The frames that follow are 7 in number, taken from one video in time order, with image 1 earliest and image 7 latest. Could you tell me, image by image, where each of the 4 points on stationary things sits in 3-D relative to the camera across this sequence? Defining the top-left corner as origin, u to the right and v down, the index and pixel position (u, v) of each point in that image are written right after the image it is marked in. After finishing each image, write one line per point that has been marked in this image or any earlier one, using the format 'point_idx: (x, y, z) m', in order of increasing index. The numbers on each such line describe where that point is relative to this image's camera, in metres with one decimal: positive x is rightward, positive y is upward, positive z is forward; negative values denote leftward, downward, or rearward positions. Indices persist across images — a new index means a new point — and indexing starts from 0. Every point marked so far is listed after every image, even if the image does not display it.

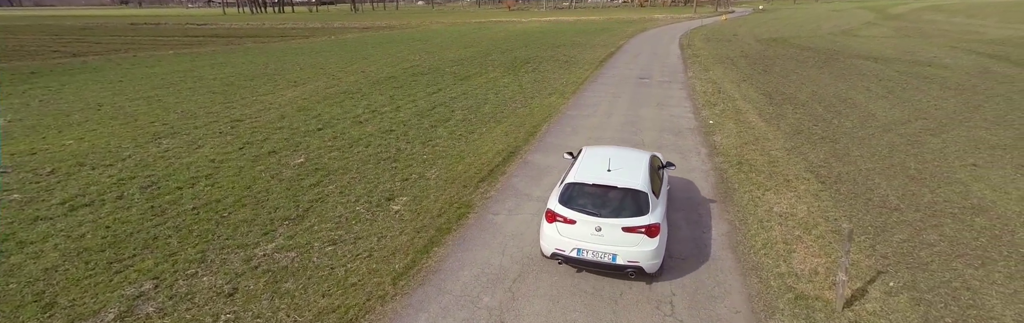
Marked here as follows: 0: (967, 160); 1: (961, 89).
0: (+9.8, 0.0, +9.0) m
1: (+16.4, +2.7, +15.3) m
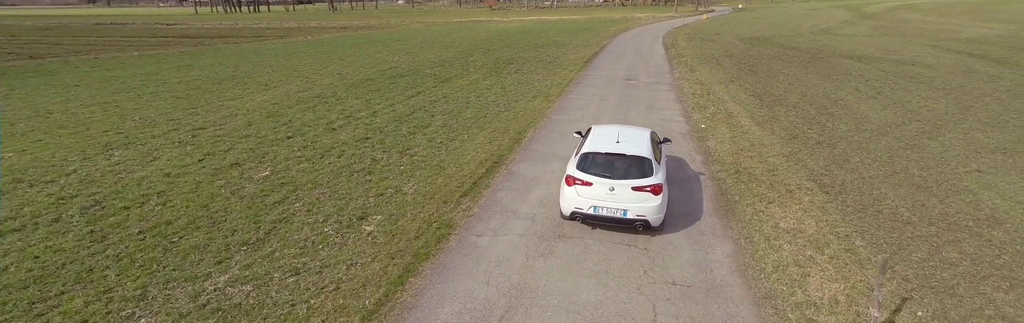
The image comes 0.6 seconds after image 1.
0: (+9.5, -0.1, +8.6) m
1: (+15.8, +2.7, +15.2) m
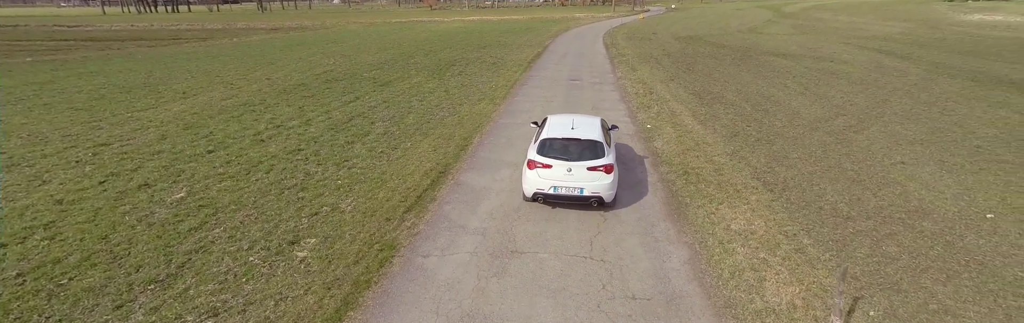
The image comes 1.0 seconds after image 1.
0: (+8.4, 0.0, +9.2) m
1: (+13.9, +3.1, +16.4) m
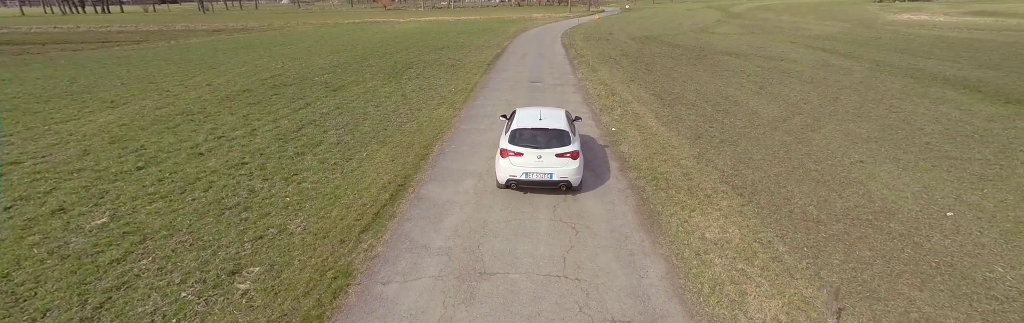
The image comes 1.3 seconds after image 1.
0: (+7.7, +0.1, +9.4) m
1: (+12.4, +3.2, +17.0) m
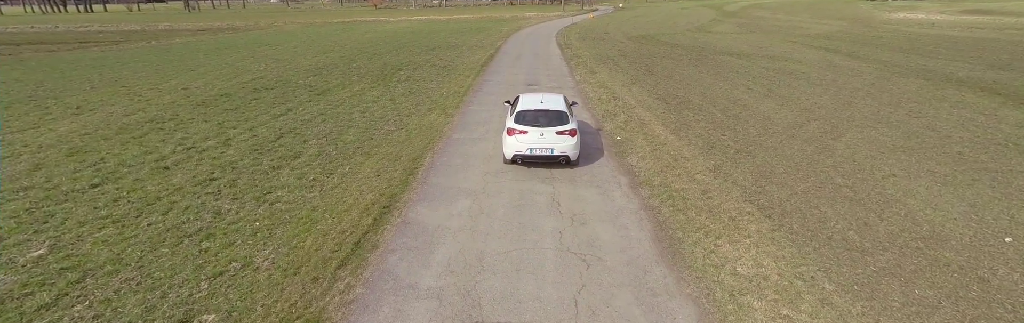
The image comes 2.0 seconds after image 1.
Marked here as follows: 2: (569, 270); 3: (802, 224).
0: (+7.6, -0.2, +8.6) m
1: (+12.2, +3.0, +16.3) m
2: (+0.8, -1.5, +5.8) m
3: (+4.7, -1.0, +6.7) m
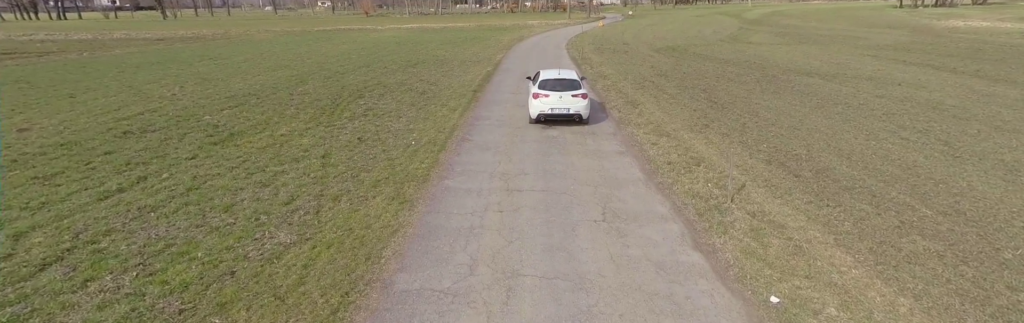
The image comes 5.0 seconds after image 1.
0: (+7.8, -2.3, +2.4) m
1: (+12.4, +0.7, +10.1) m
2: (+1.0, -3.6, -0.5) m
3: (+4.9, -3.1, +0.5) m
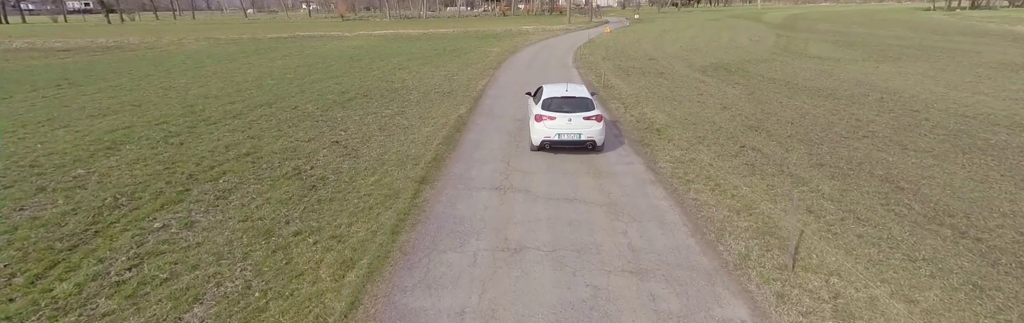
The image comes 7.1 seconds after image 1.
0: (+7.7, -5.3, -5.7) m
1: (+12.1, -2.3, +2.1) m
2: (+0.9, -6.6, -8.7) m
3: (+4.8, -6.1, -7.7) m
